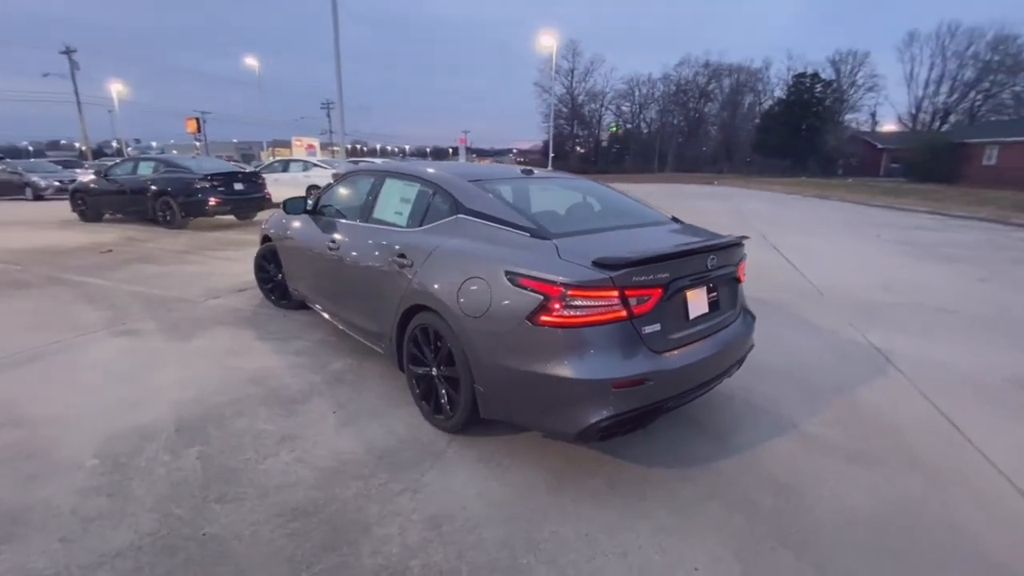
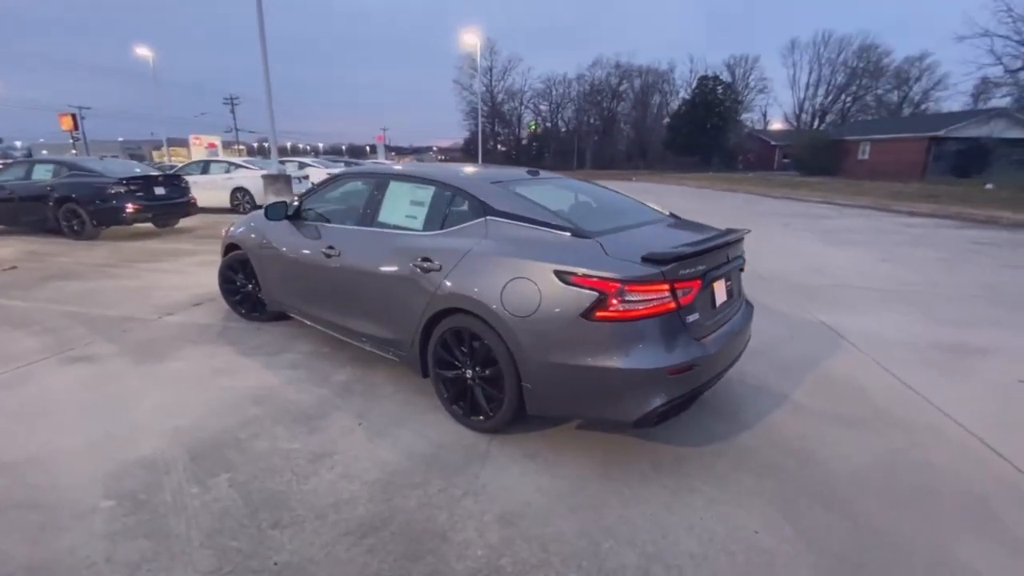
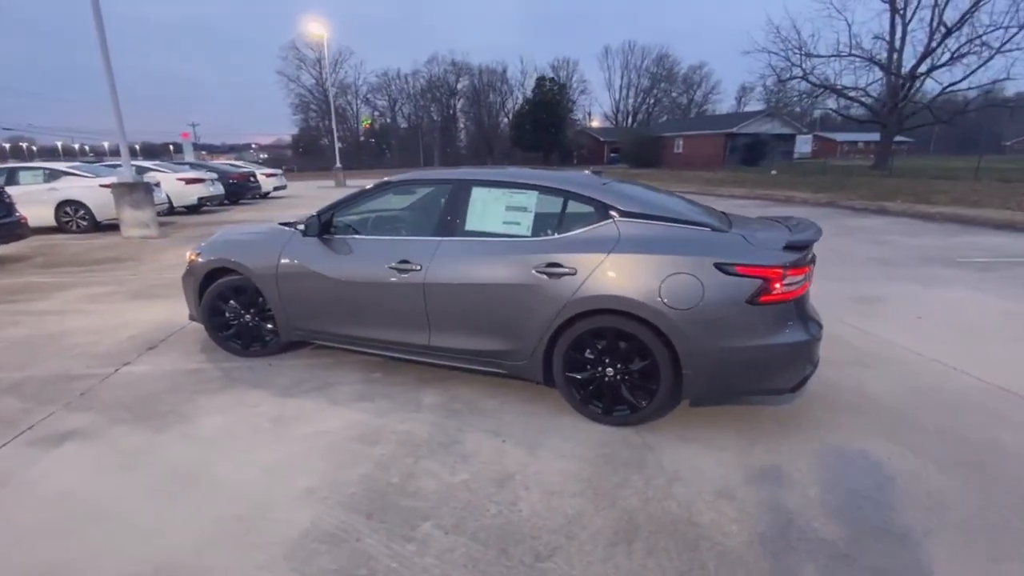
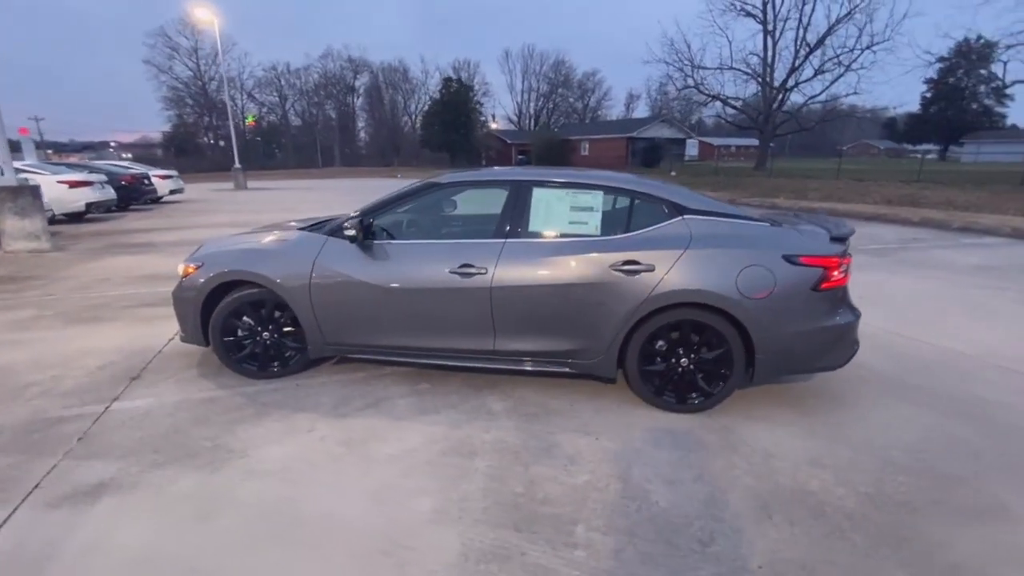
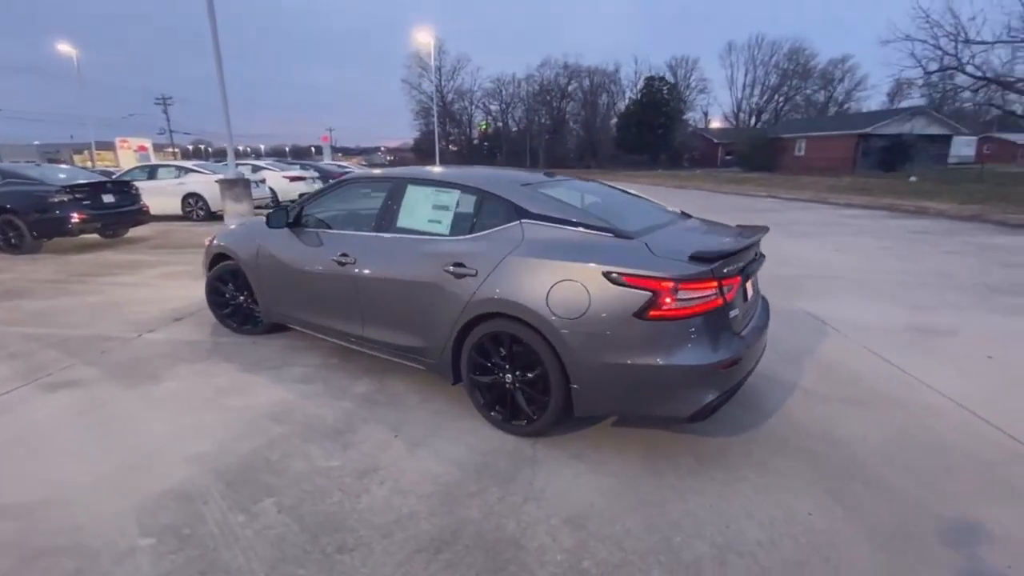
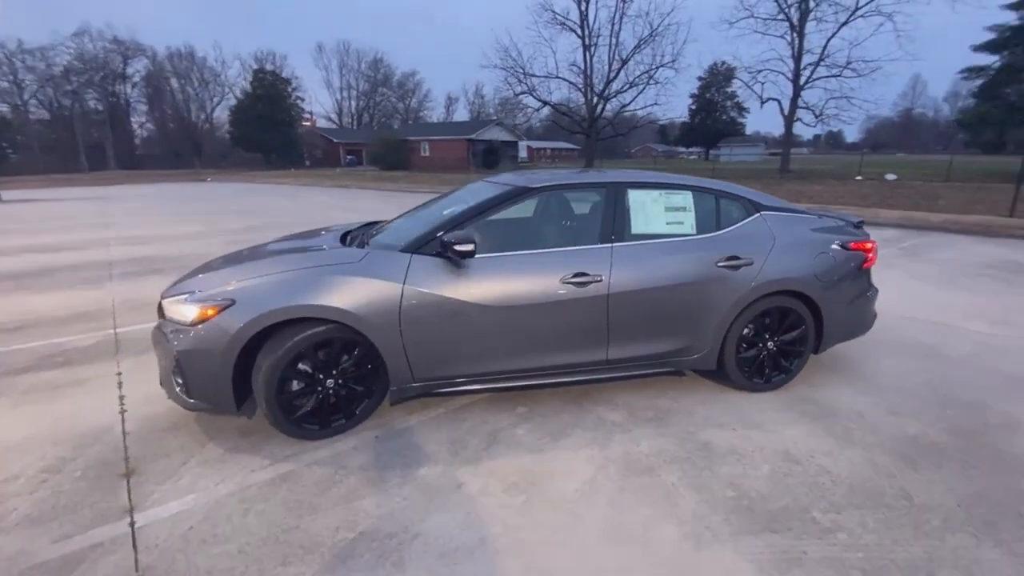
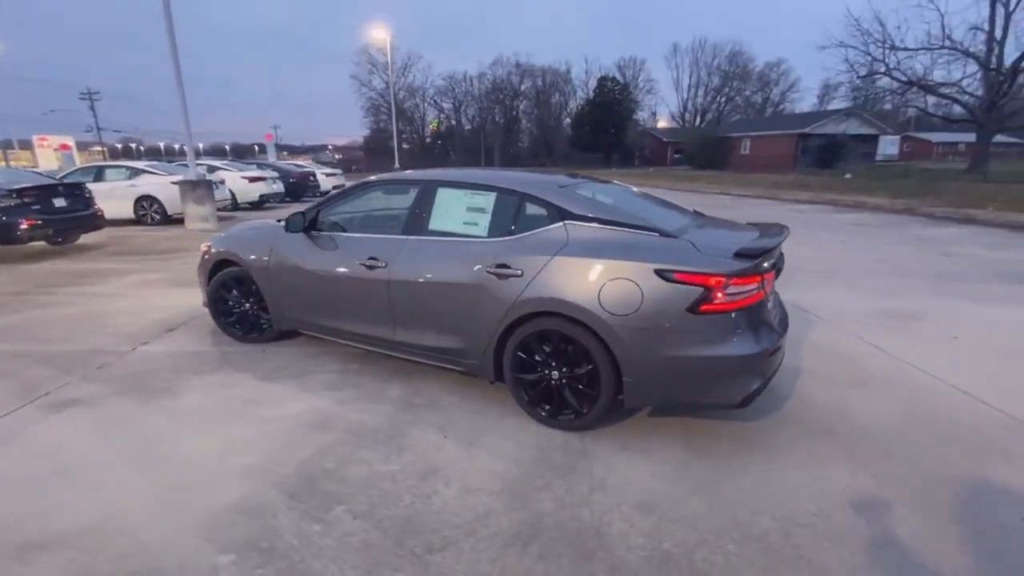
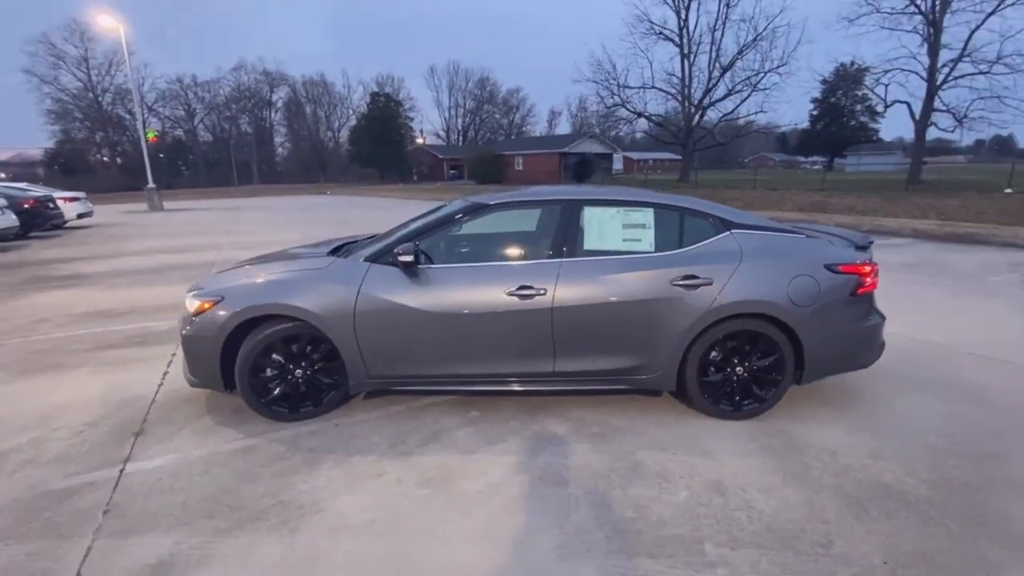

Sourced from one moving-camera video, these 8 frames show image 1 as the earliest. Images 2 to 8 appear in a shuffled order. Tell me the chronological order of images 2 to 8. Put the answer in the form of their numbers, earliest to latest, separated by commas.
2, 5, 7, 3, 4, 8, 6
